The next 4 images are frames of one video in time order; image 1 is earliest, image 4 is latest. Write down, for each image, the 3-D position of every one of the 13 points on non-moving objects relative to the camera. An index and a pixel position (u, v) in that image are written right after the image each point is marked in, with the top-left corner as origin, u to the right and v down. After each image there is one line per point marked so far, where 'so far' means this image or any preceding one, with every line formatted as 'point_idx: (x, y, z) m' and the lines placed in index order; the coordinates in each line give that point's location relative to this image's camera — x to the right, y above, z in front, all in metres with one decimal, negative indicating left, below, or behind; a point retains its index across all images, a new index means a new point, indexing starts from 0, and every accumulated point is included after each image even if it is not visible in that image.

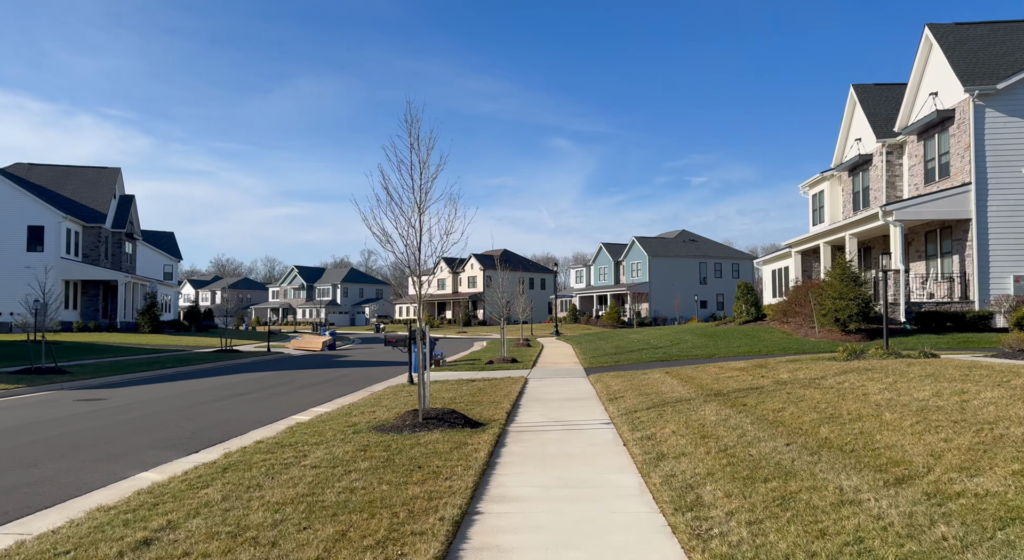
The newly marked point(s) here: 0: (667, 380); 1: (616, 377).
0: (+2.9, -1.8, +13.0) m
1: (+2.2, -2.1, +15.2) m
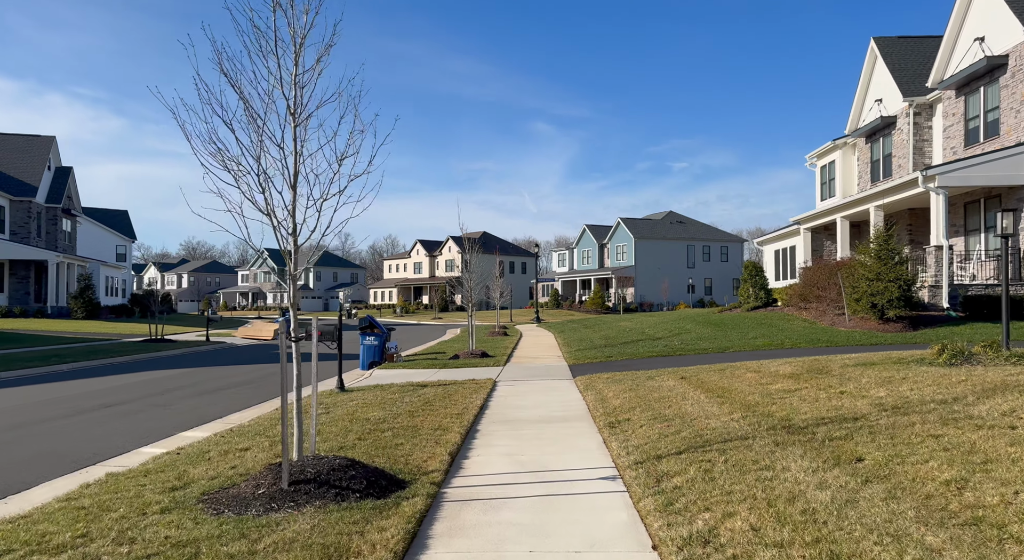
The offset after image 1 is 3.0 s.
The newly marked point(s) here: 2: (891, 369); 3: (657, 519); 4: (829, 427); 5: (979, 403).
0: (+2.3, -1.4, +9.1) m
1: (+1.6, -1.7, +11.3) m
2: (+4.6, -1.1, +8.6) m
3: (+0.9, -1.5, +4.6) m
4: (+2.7, -1.2, +6.0) m
5: (+4.0, -1.0, +6.0) m
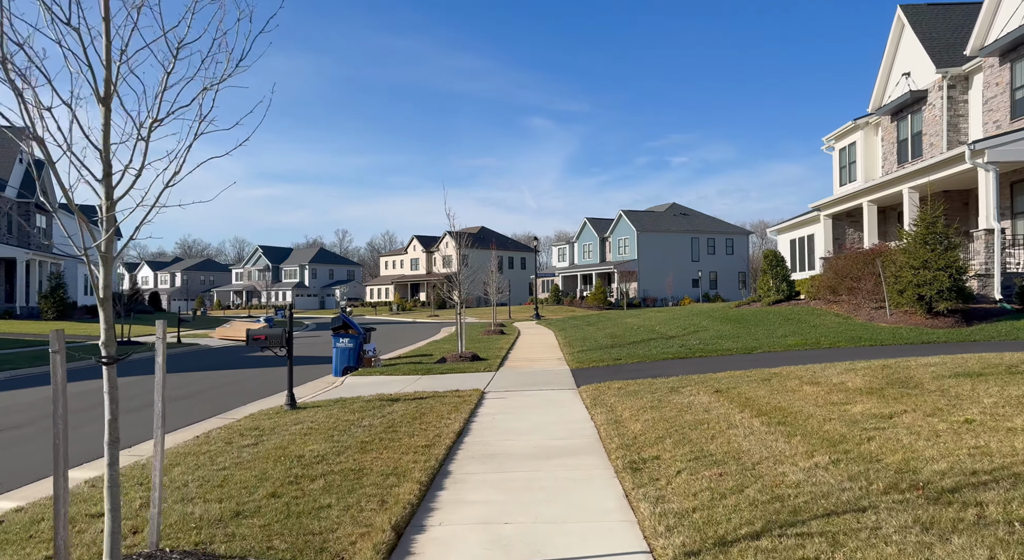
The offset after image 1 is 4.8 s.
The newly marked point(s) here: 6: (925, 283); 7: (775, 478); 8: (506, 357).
0: (+2.1, -1.3, +6.8) m
1: (+1.5, -1.5, +9.0) m
2: (+4.4, -0.9, +6.3) m
3: (+0.8, -1.4, +2.3) m
4: (+2.5, -1.1, +3.7) m
5: (+3.8, -0.9, +3.7) m
6: (+9.1, -0.1, +15.7) m
7: (+1.7, -1.3, +4.8) m
8: (-0.2, -1.9, +17.7) m
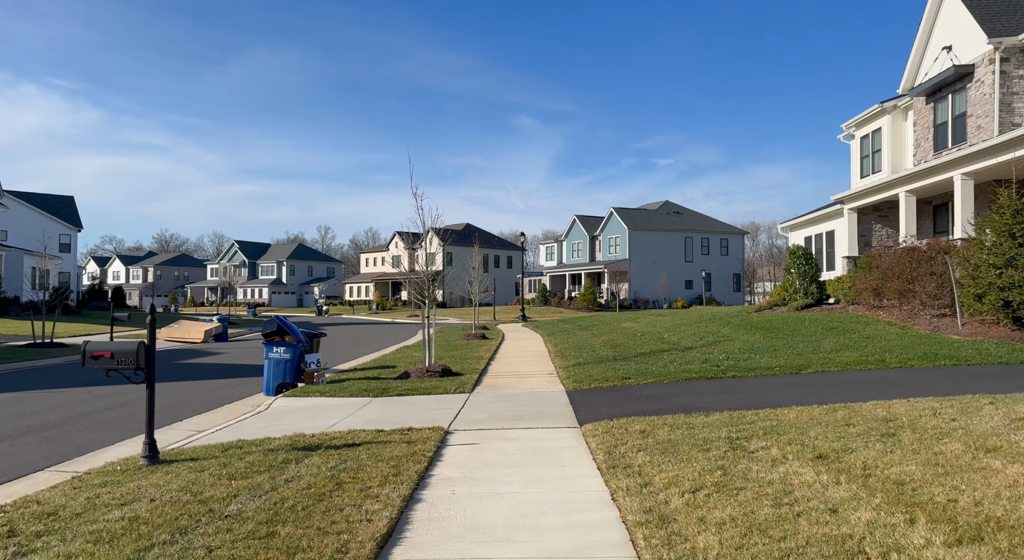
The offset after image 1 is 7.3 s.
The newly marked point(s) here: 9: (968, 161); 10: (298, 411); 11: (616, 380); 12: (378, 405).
0: (+2.0, -1.2, +3.5) m
1: (+1.2, -1.4, +5.7) m
2: (+4.3, -0.9, +3.0) m
3: (+0.7, -1.3, -1.1) m
4: (+2.4, -1.1, +0.4) m
5: (+3.7, -0.9, +0.4) m
6: (+8.8, -0.1, +12.5) m
7: (+1.6, -1.2, +1.4) m
8: (-0.6, -1.8, +14.3) m
9: (+11.4, +3.0, +17.9) m
10: (-3.1, -1.9, +10.3) m
11: (+1.7, -1.6, +11.7) m
12: (-1.9, -1.8, +10.4) m
